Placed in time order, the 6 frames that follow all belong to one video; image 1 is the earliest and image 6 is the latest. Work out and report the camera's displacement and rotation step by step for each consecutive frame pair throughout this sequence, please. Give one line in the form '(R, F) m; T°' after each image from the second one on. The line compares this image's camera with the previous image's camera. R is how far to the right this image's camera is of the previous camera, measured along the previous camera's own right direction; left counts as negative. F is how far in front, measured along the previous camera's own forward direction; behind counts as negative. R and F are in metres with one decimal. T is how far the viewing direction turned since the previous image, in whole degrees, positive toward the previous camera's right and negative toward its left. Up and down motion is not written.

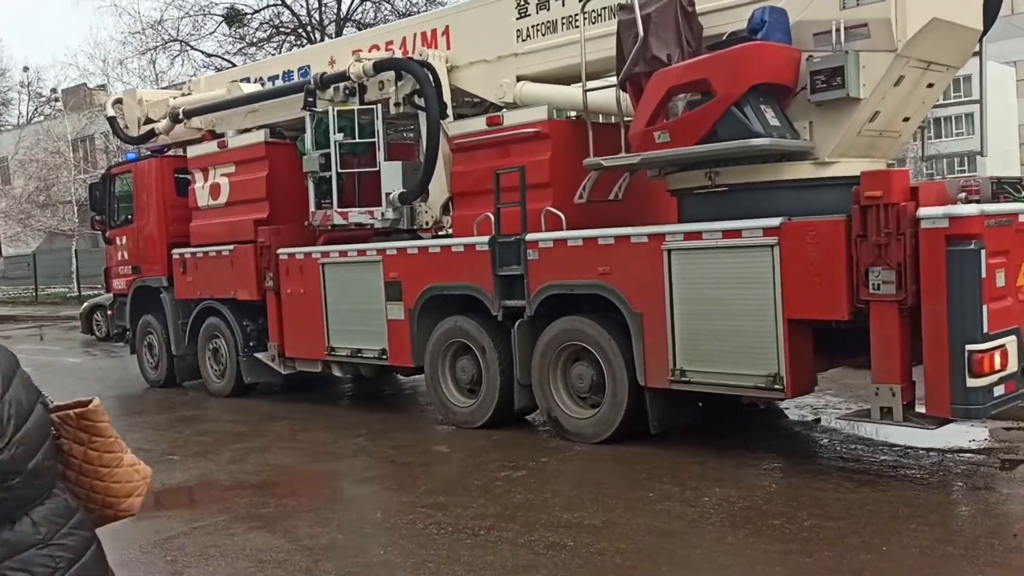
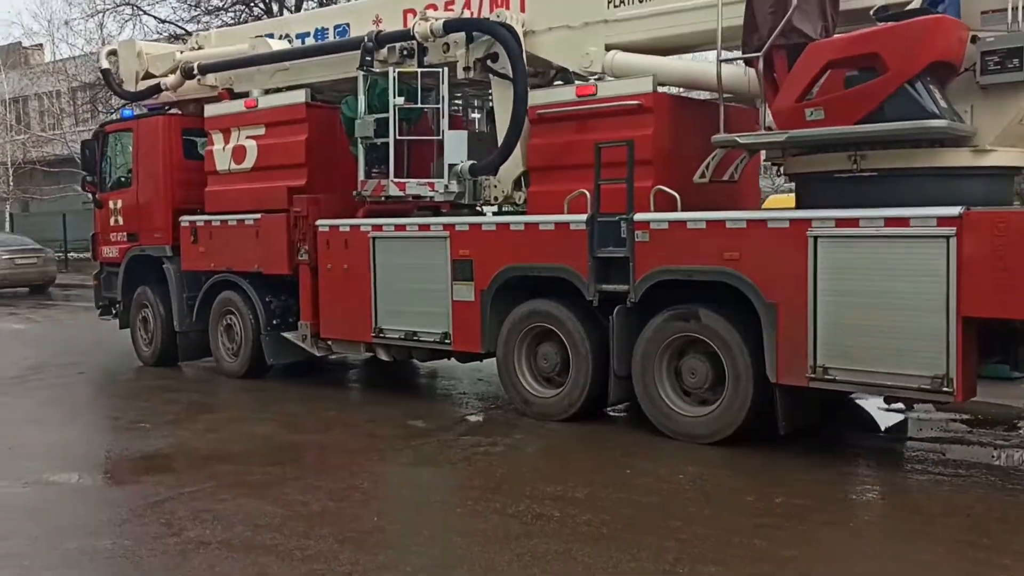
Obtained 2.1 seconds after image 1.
(-1.3, +0.6) m; +4°
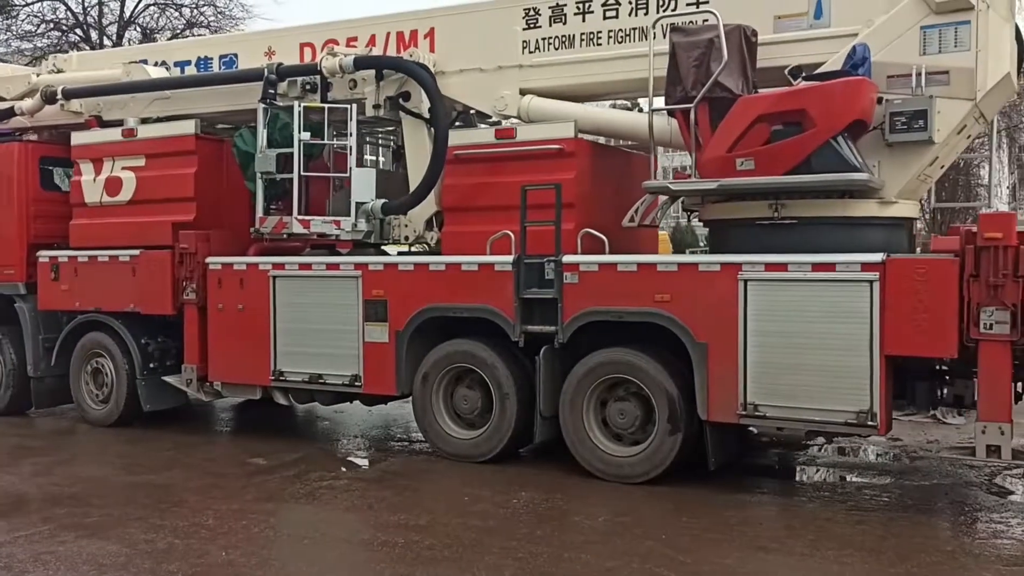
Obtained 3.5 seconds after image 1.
(-0.8, +0.1) m; +11°
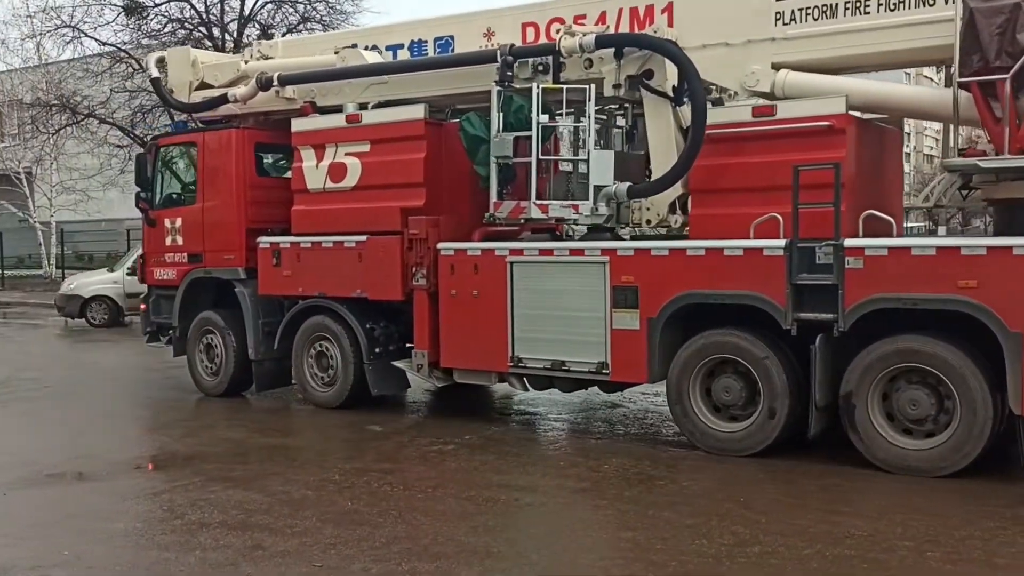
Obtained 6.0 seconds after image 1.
(-1.3, +0.2) m; -7°
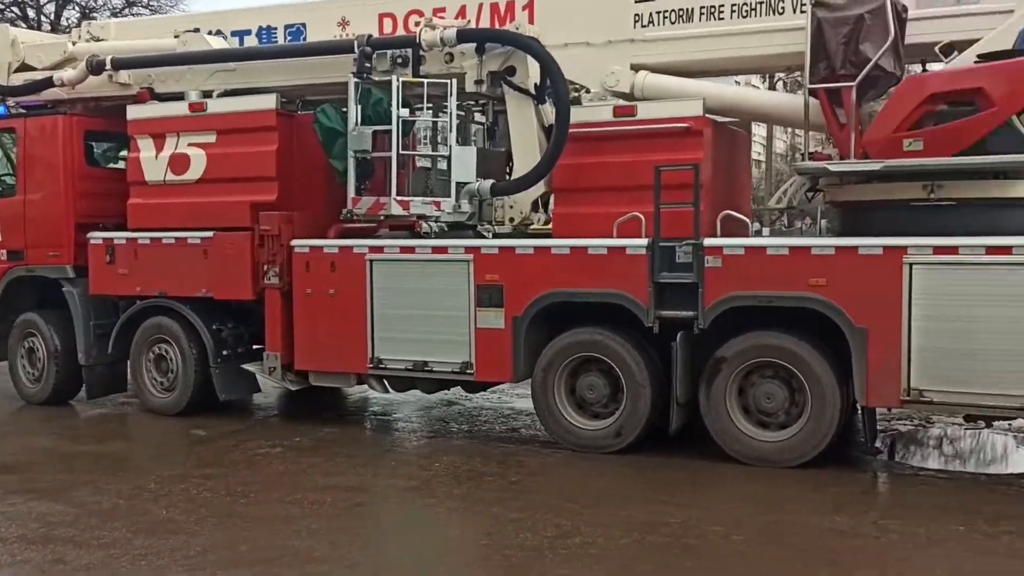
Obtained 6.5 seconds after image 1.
(-0.2, +0.2) m; +10°
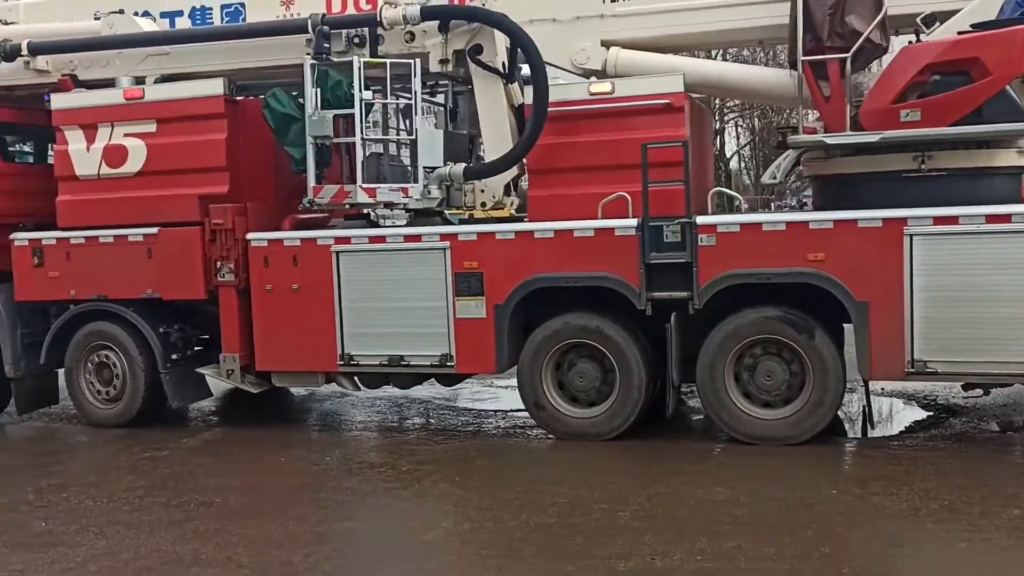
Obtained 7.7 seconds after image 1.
(-0.6, +0.4) m; +6°
